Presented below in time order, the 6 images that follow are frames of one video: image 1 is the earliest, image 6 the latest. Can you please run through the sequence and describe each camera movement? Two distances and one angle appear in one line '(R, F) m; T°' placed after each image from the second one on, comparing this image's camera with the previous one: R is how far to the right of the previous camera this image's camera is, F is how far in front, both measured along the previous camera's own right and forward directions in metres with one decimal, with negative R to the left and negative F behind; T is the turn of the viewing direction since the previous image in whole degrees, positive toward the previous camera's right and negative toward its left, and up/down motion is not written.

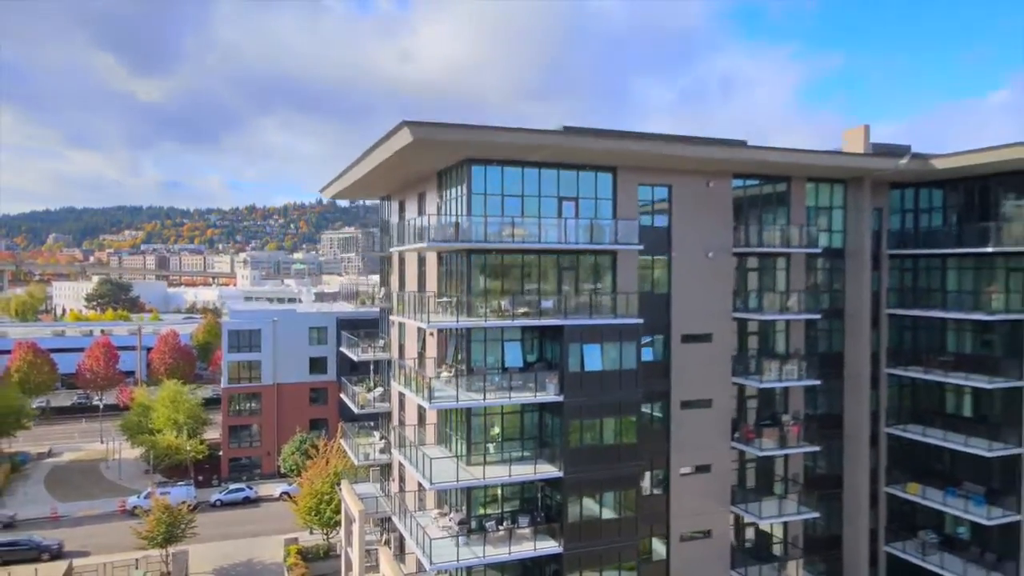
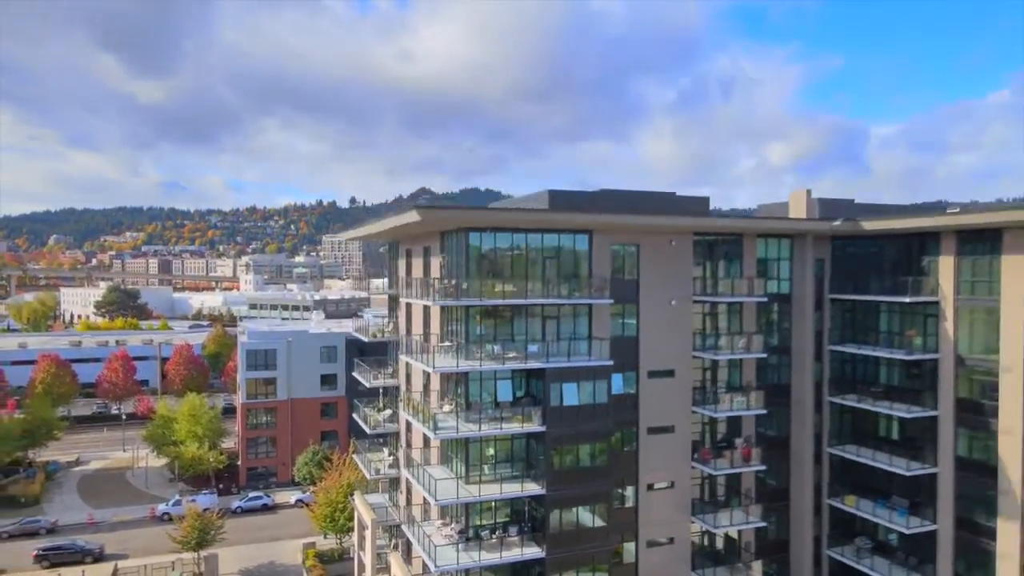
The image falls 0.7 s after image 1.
(+0.2, -2.2) m; 0°
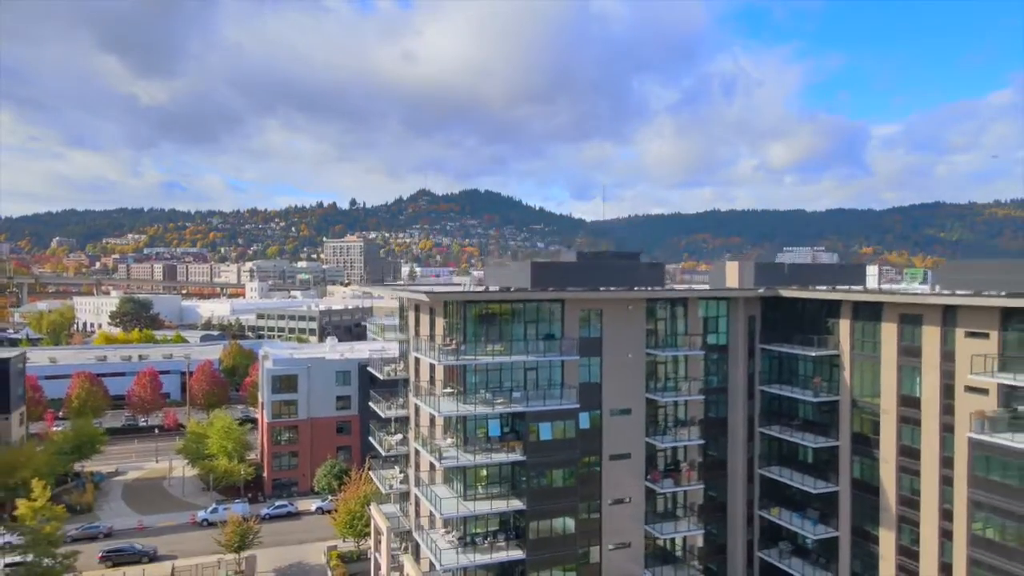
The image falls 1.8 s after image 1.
(+0.3, -3.7) m; 0°
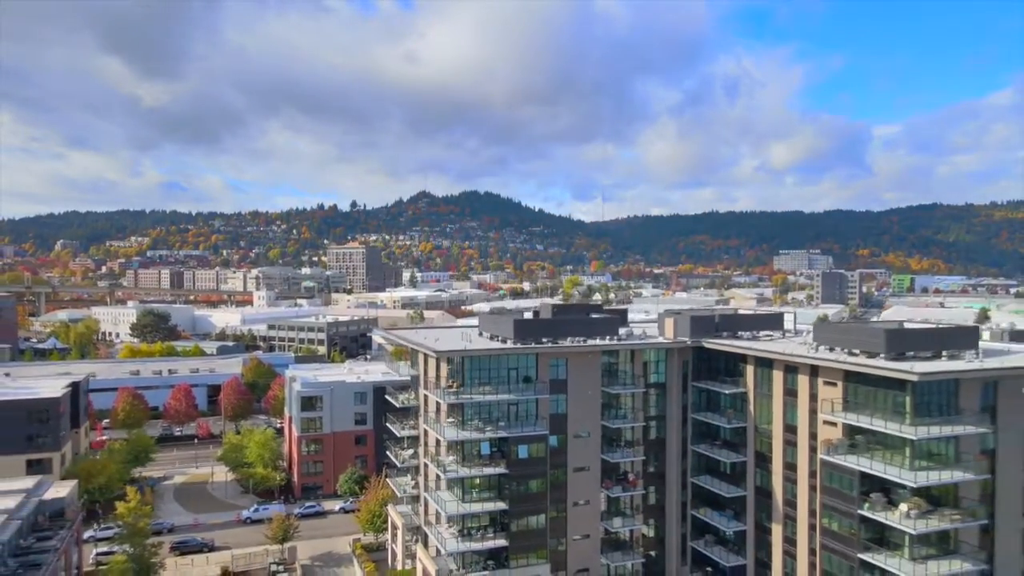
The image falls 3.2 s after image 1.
(+0.4, -5.8) m; 0°
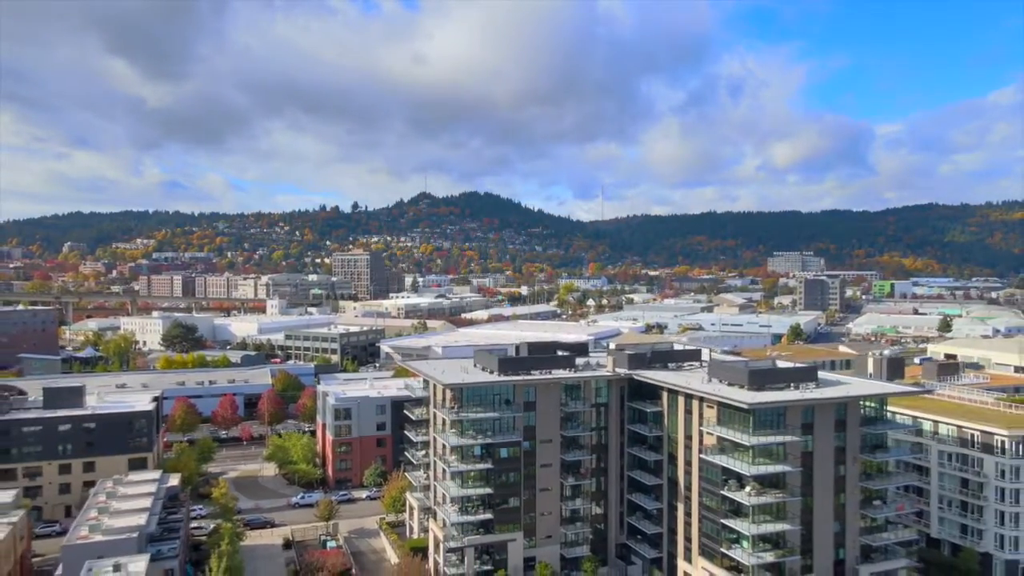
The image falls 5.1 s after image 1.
(+0.8, -9.8) m; 0°
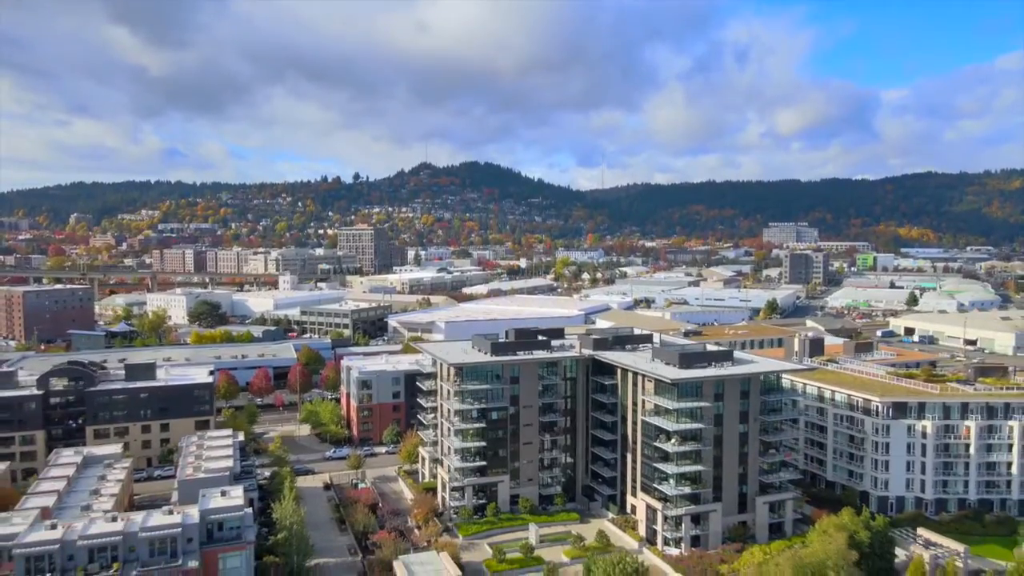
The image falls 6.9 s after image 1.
(+0.7, -9.7) m; 0°
